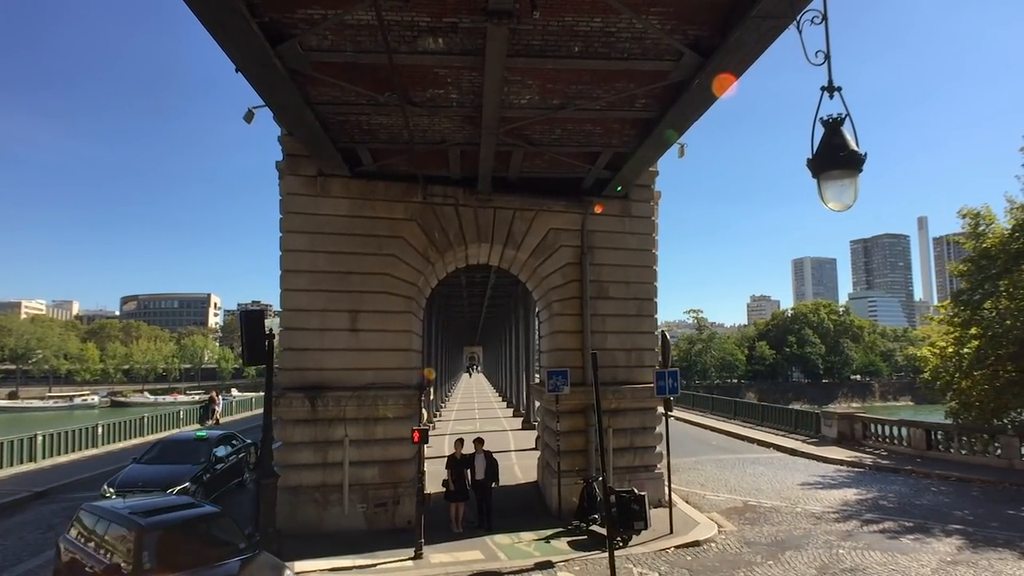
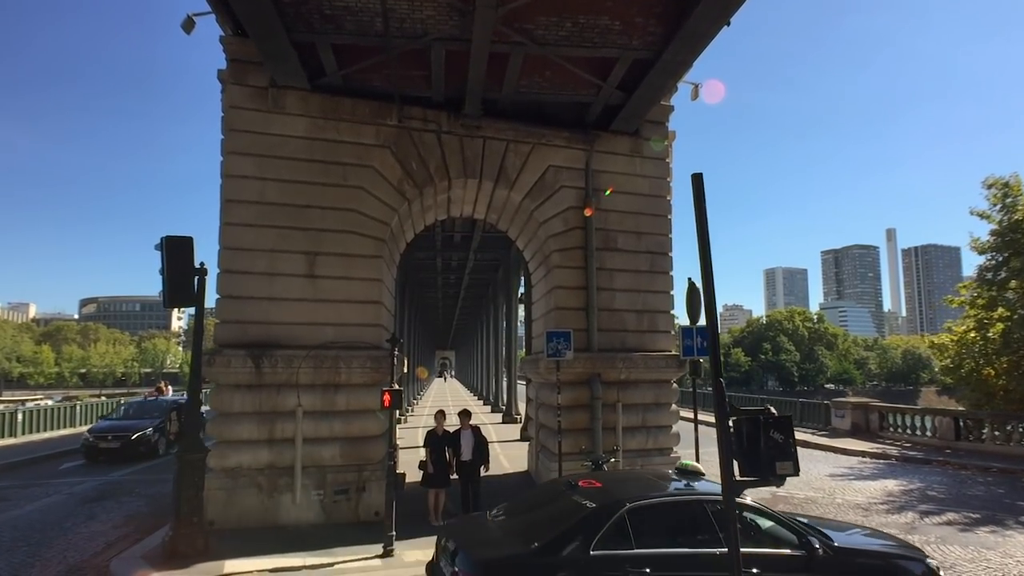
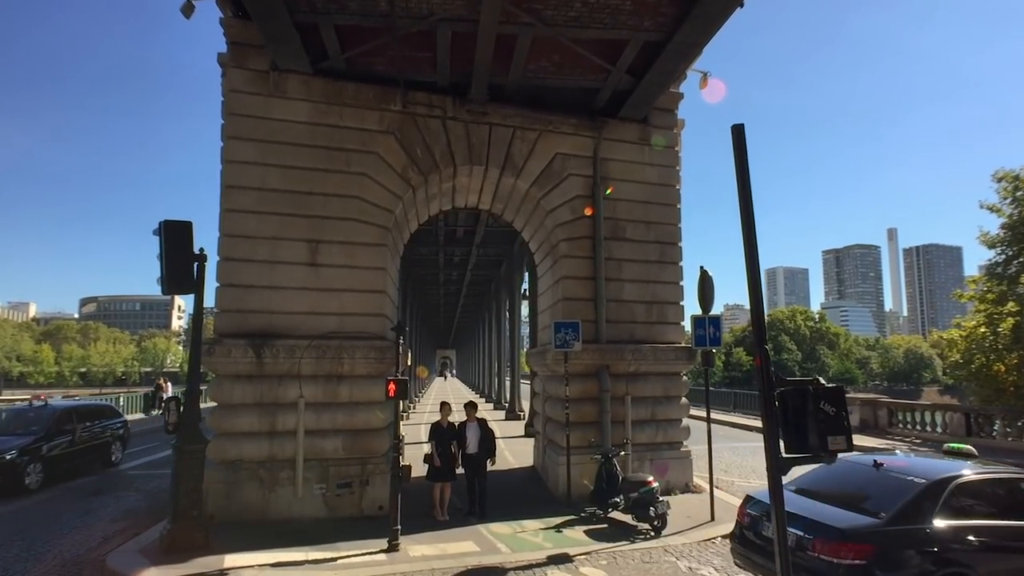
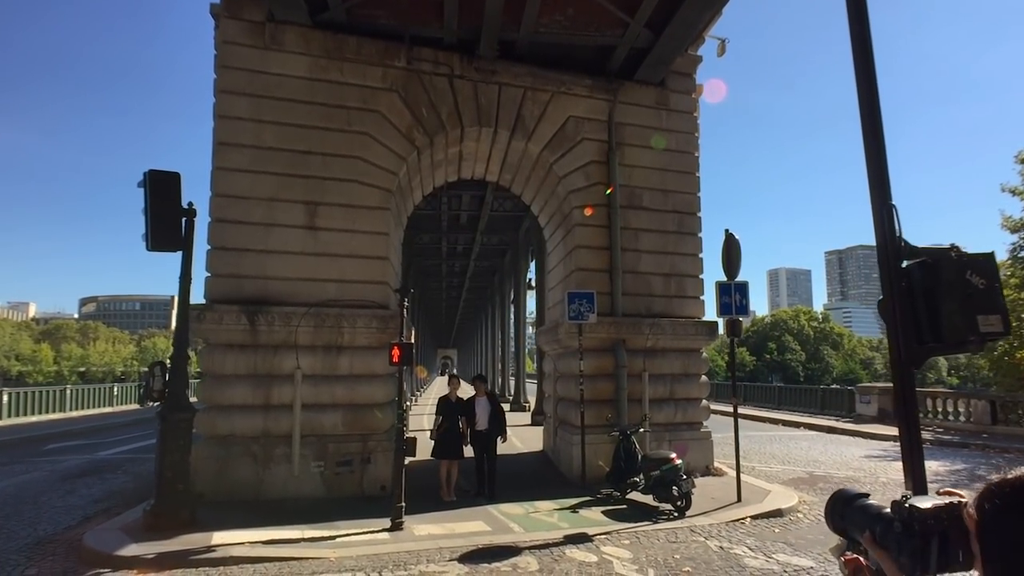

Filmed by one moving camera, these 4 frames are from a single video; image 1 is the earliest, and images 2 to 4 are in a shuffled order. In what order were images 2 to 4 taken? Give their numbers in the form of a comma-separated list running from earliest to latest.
2, 3, 4
